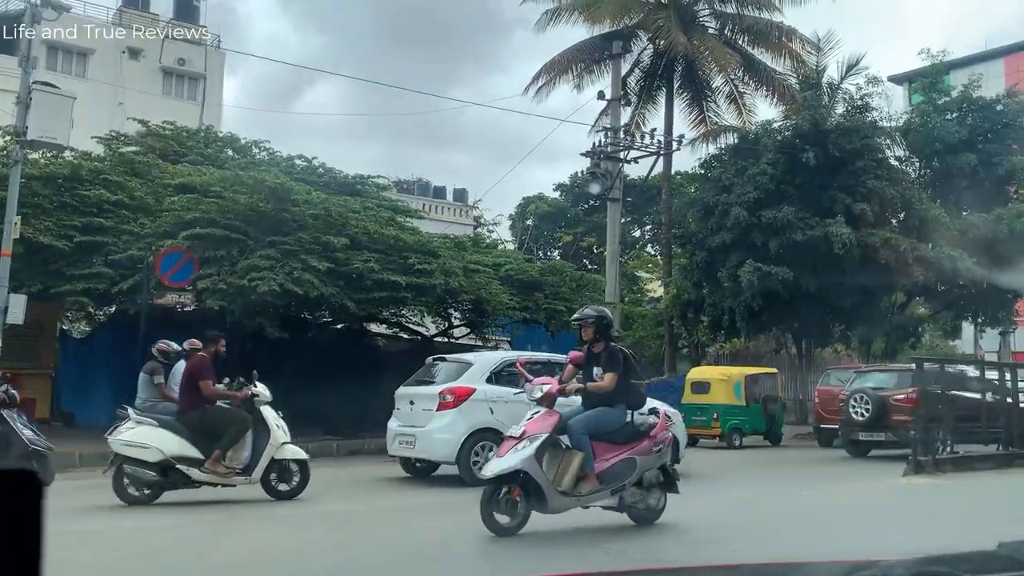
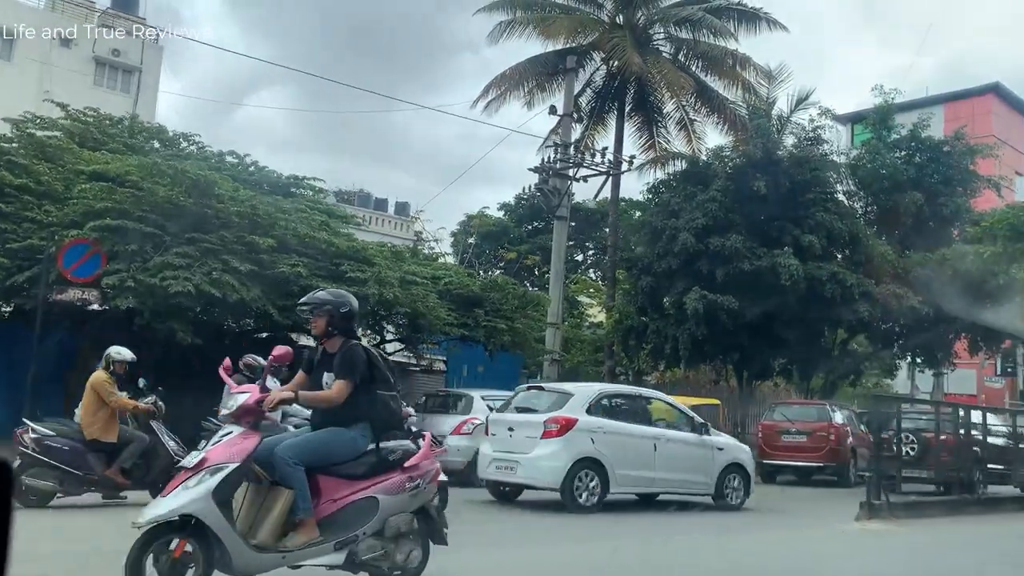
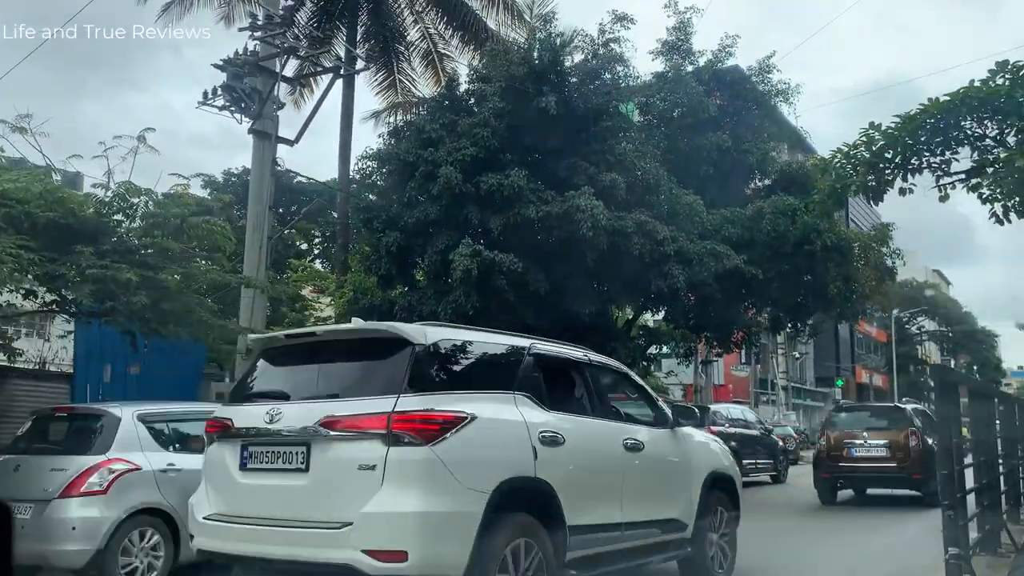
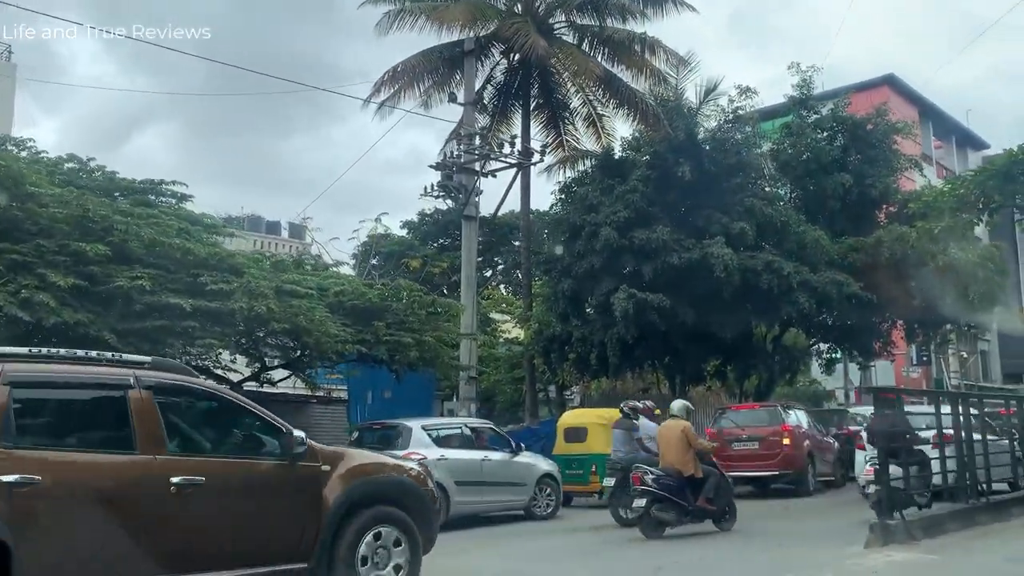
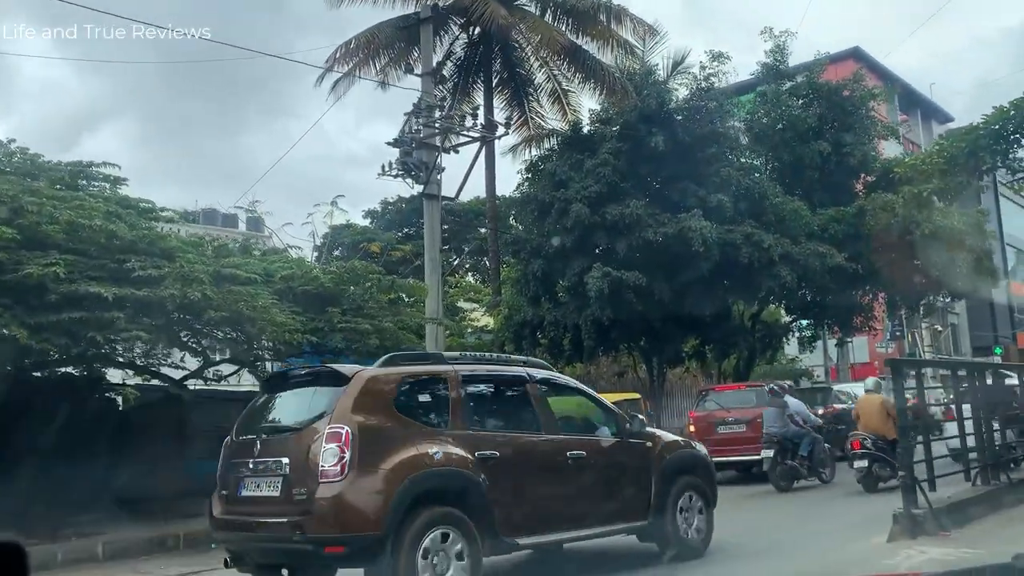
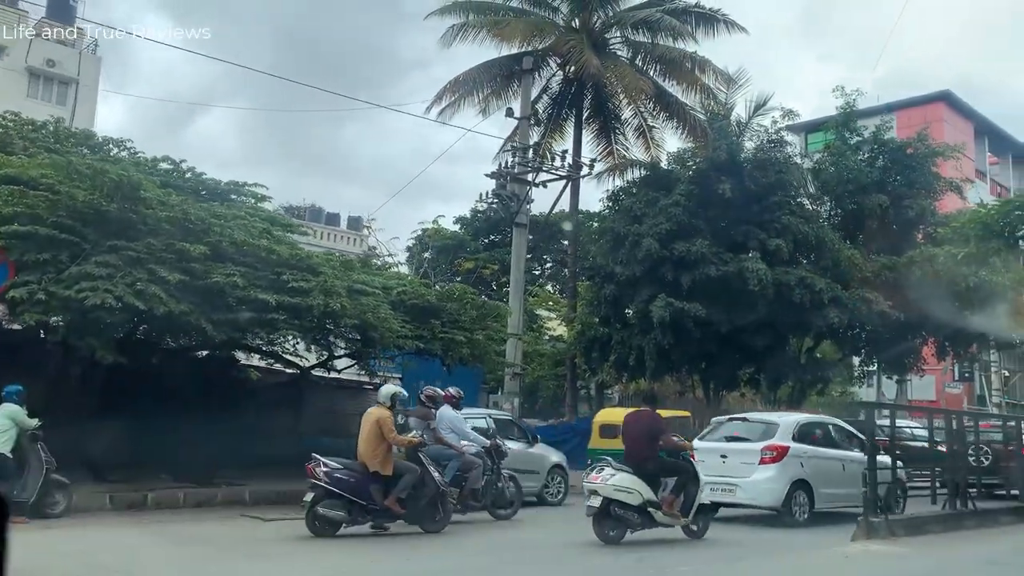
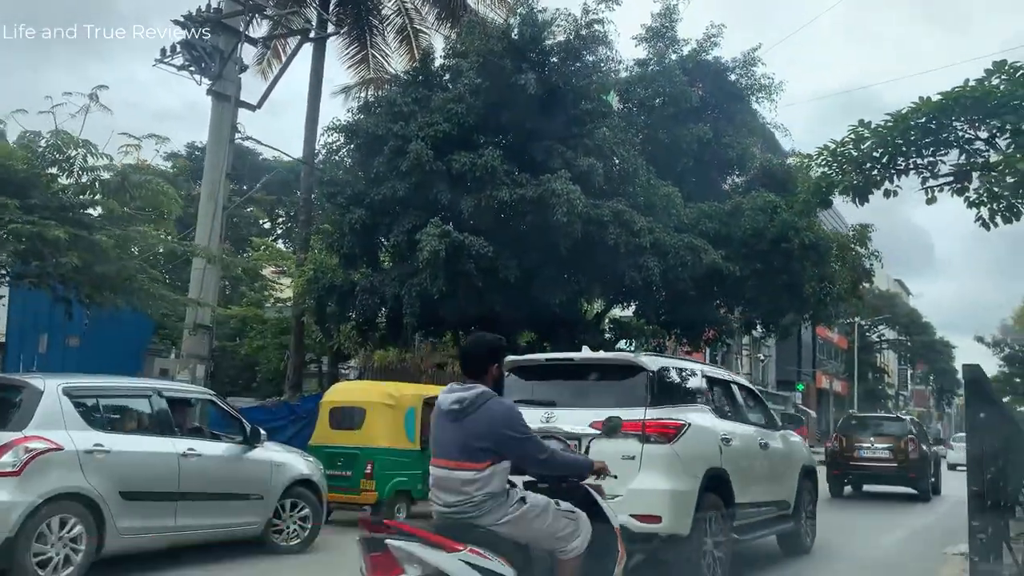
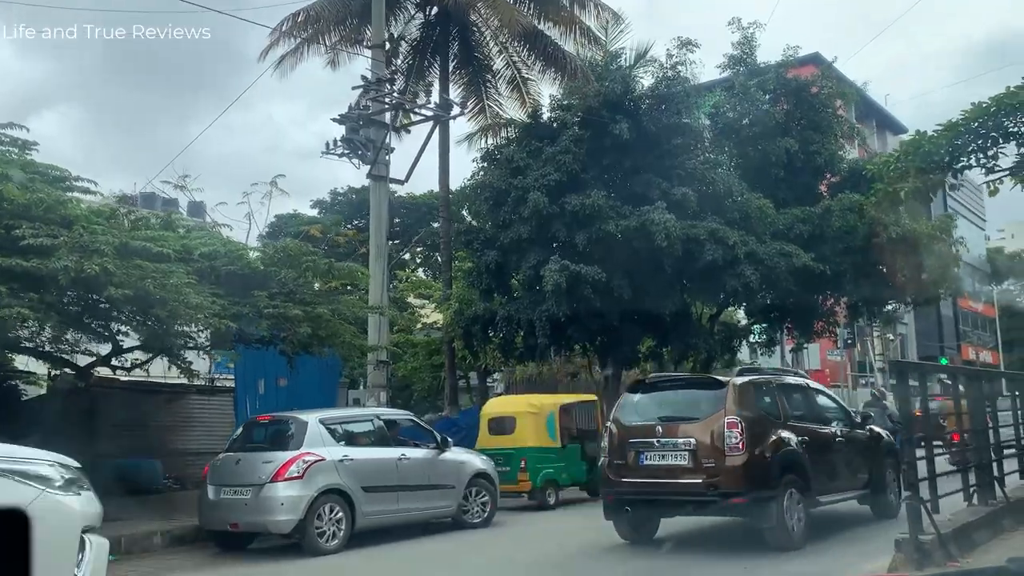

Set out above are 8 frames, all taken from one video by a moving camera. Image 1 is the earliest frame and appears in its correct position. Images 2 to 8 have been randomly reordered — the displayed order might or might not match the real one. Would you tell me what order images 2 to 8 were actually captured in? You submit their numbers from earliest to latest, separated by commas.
2, 6, 4, 5, 8, 3, 7
